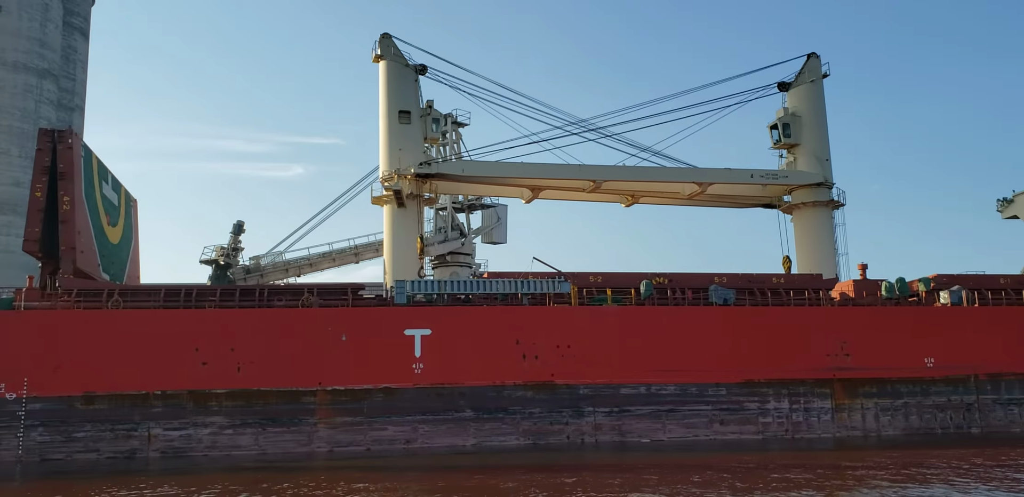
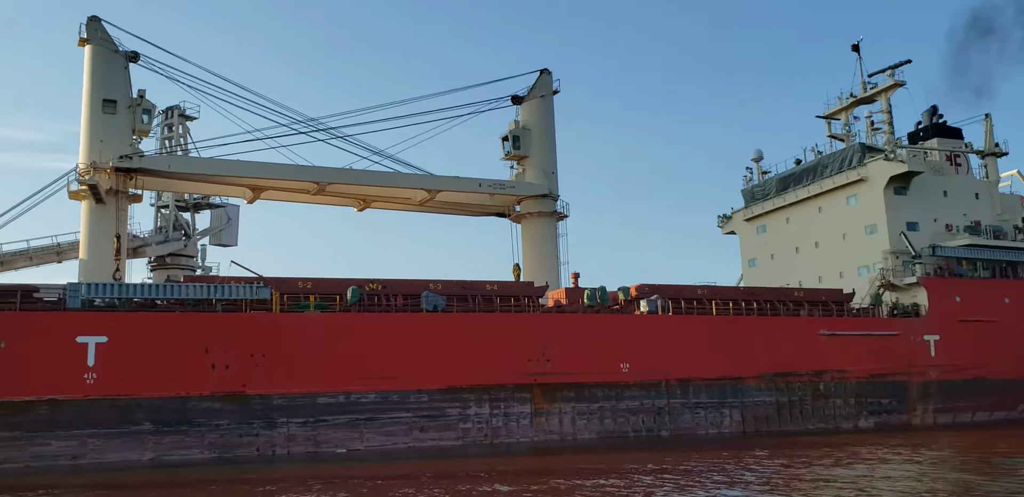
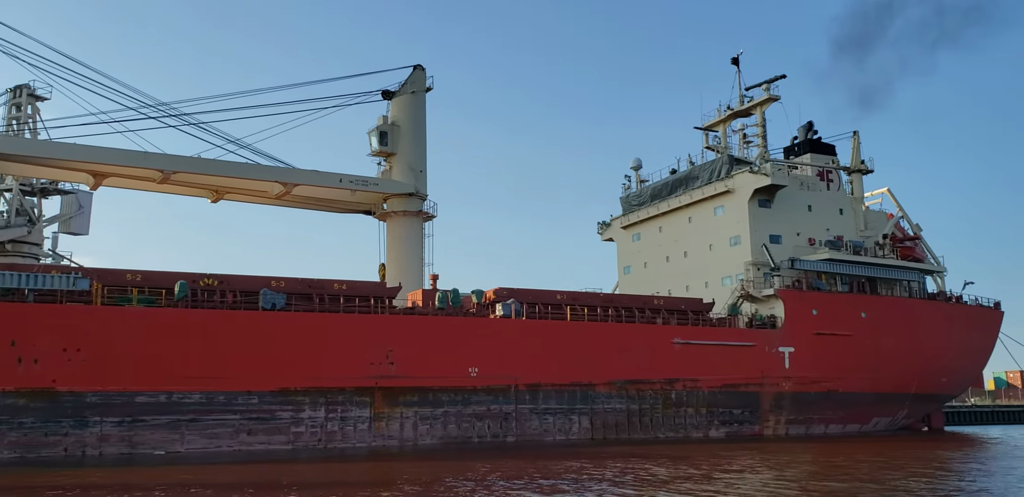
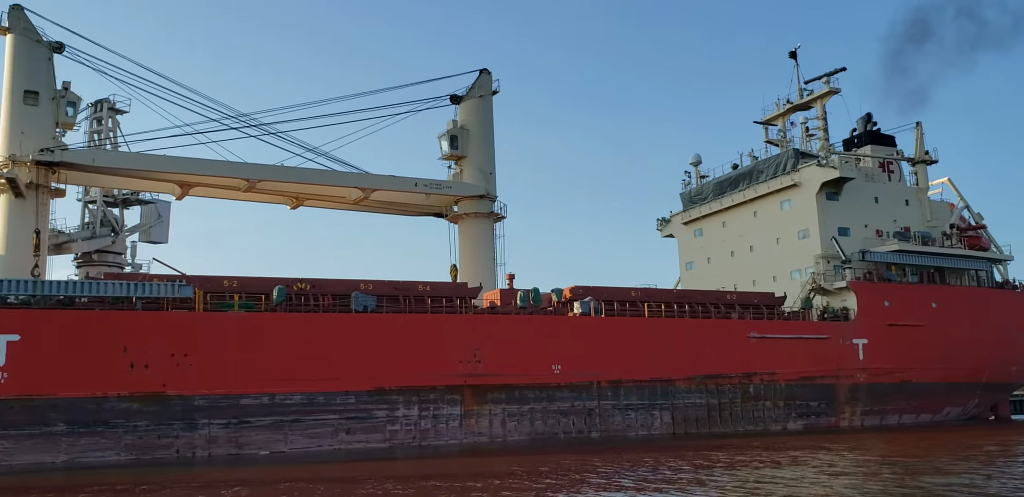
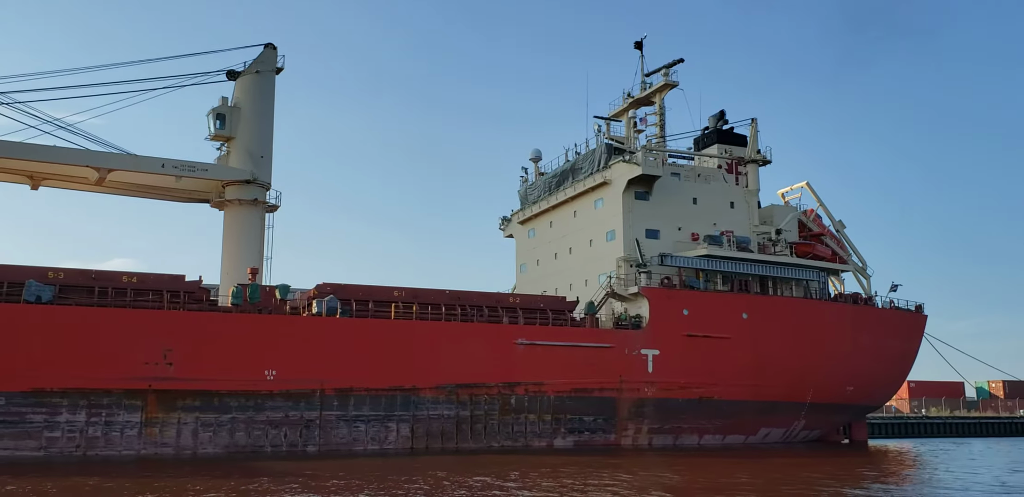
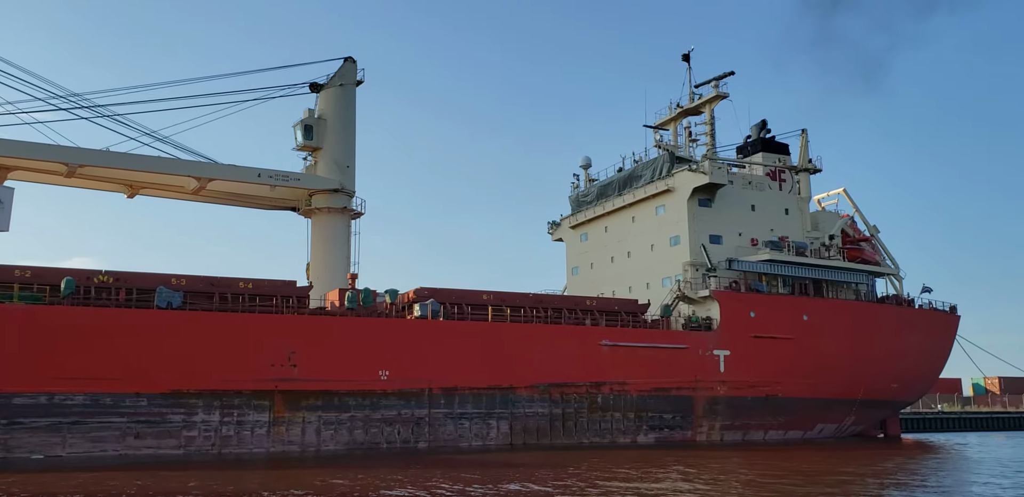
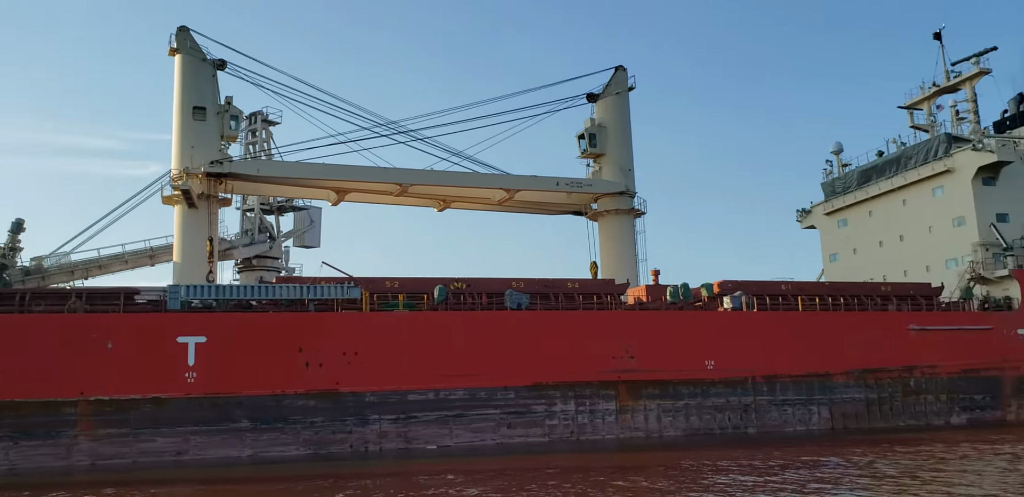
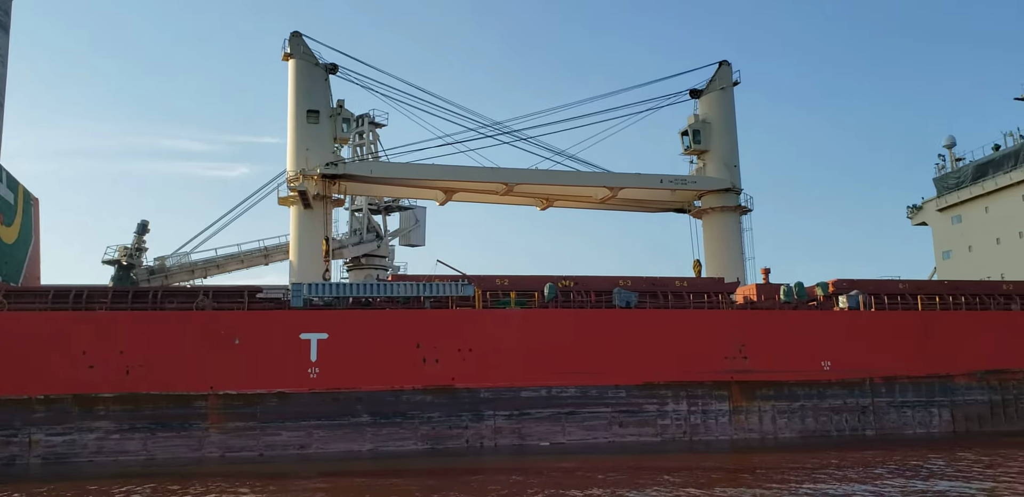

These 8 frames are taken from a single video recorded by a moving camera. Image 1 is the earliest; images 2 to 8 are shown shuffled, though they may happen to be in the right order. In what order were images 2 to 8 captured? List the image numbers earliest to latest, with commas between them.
8, 7, 2, 4, 3, 6, 5
